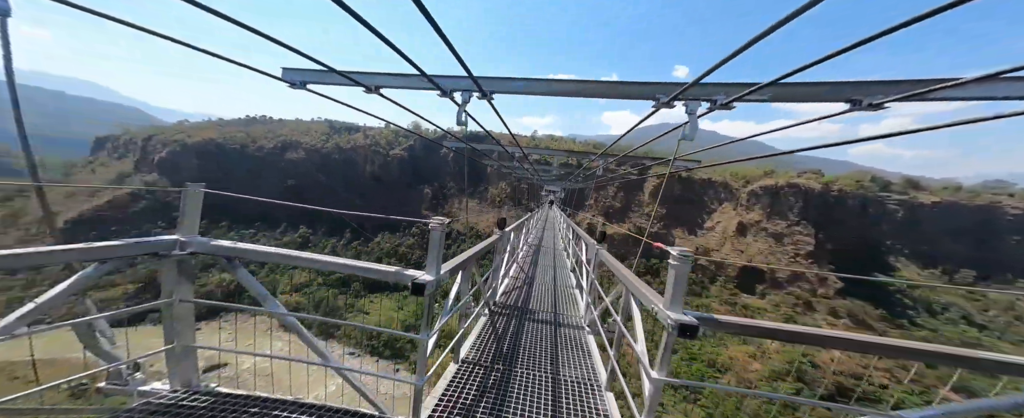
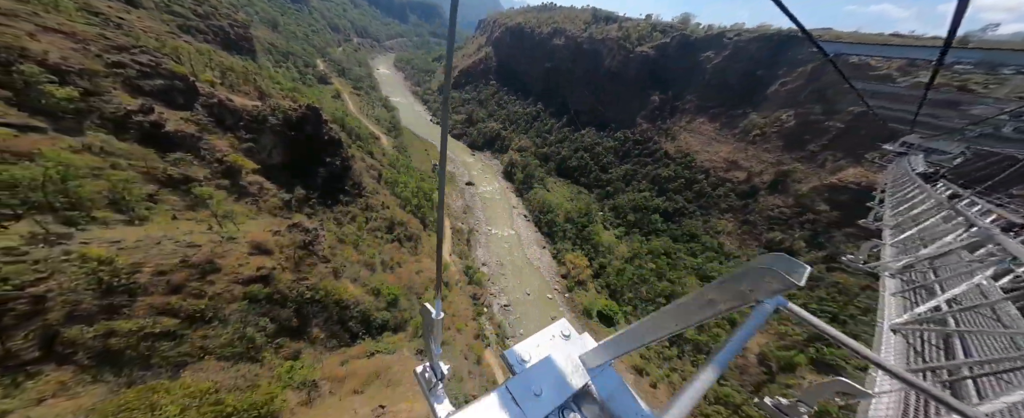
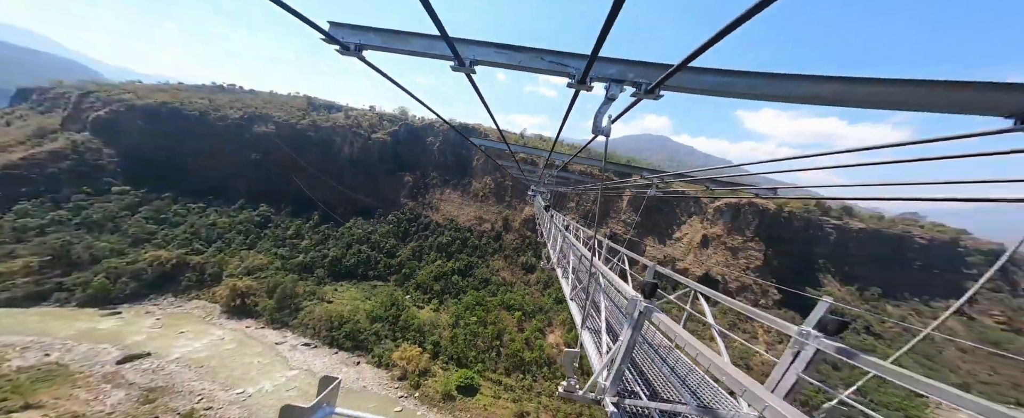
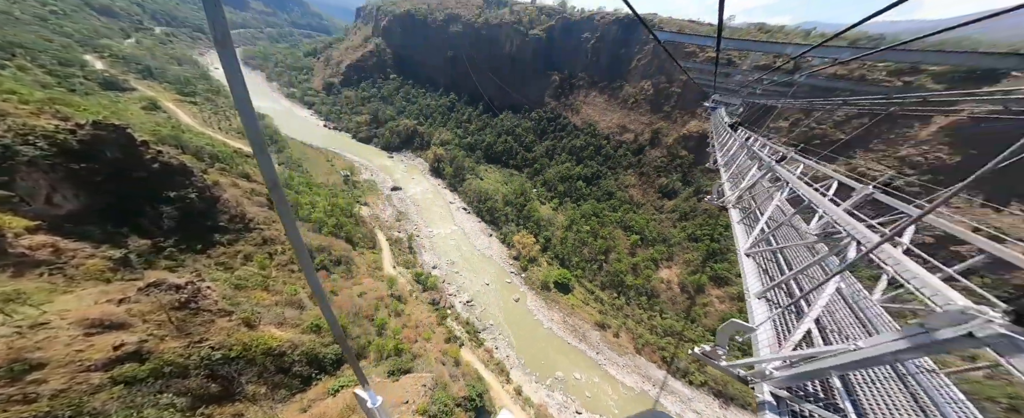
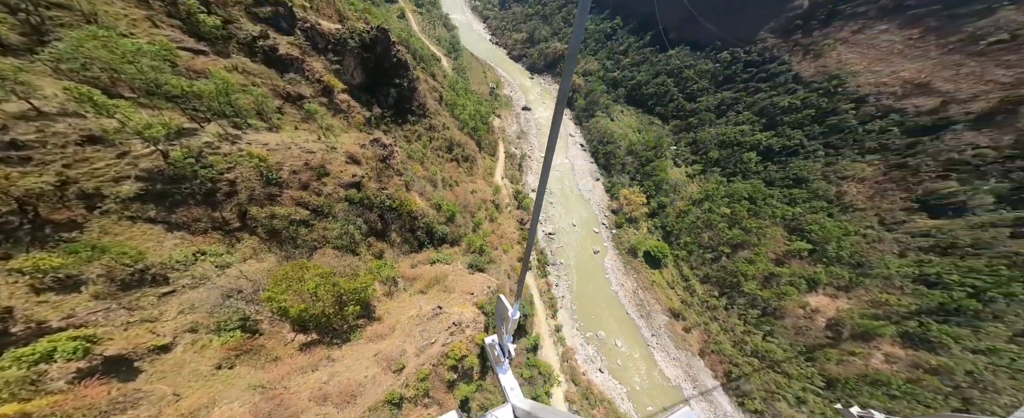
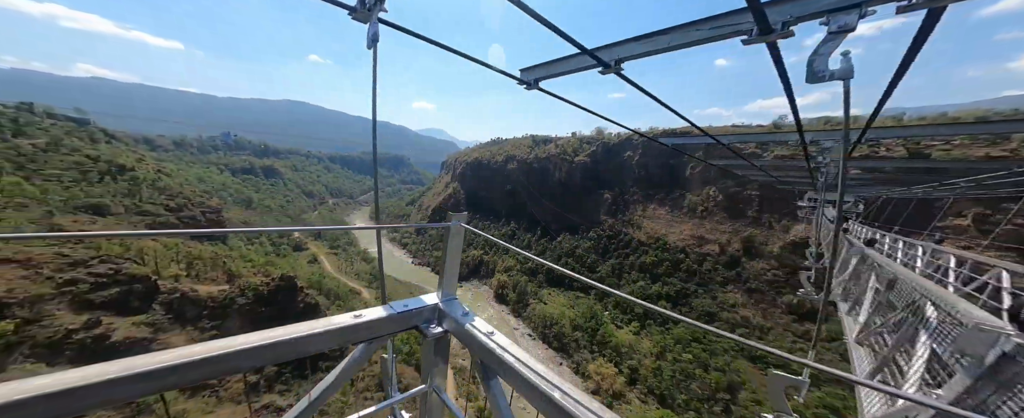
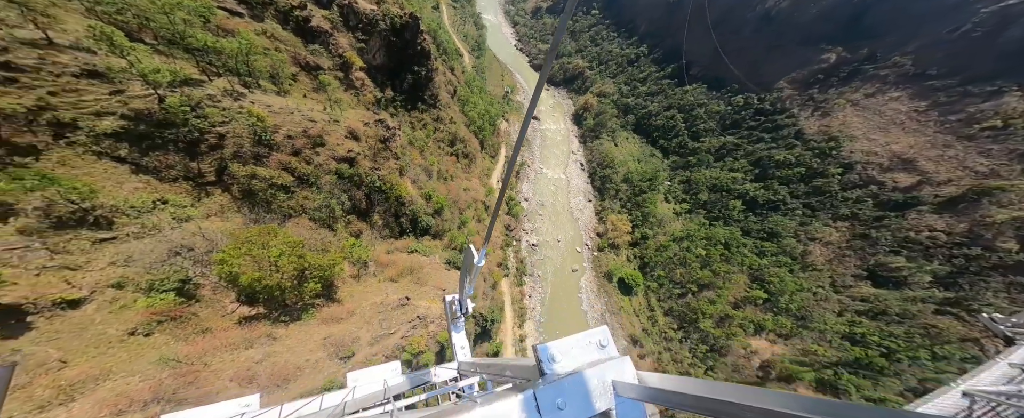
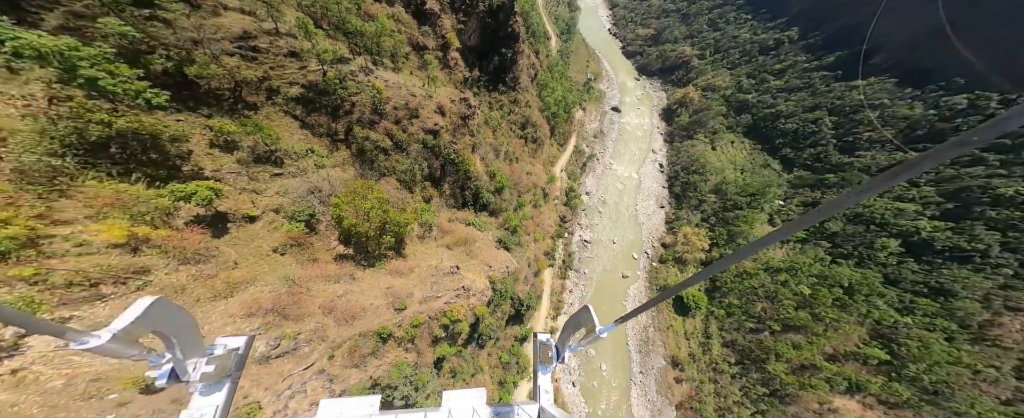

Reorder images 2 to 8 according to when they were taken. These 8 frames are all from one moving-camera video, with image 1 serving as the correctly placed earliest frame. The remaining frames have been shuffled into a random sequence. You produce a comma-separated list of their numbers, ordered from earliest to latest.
6, 2, 7, 8, 5, 4, 3
